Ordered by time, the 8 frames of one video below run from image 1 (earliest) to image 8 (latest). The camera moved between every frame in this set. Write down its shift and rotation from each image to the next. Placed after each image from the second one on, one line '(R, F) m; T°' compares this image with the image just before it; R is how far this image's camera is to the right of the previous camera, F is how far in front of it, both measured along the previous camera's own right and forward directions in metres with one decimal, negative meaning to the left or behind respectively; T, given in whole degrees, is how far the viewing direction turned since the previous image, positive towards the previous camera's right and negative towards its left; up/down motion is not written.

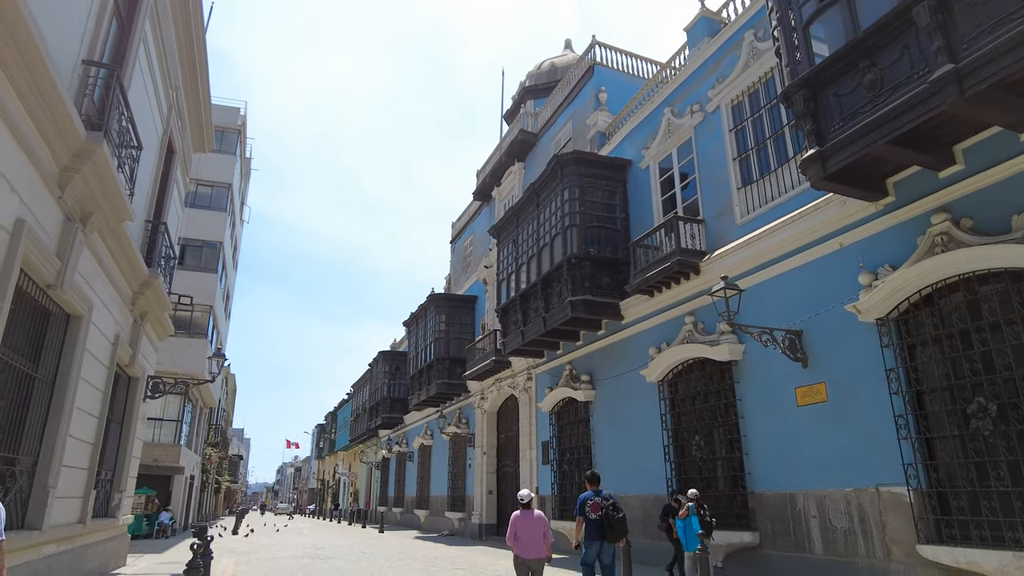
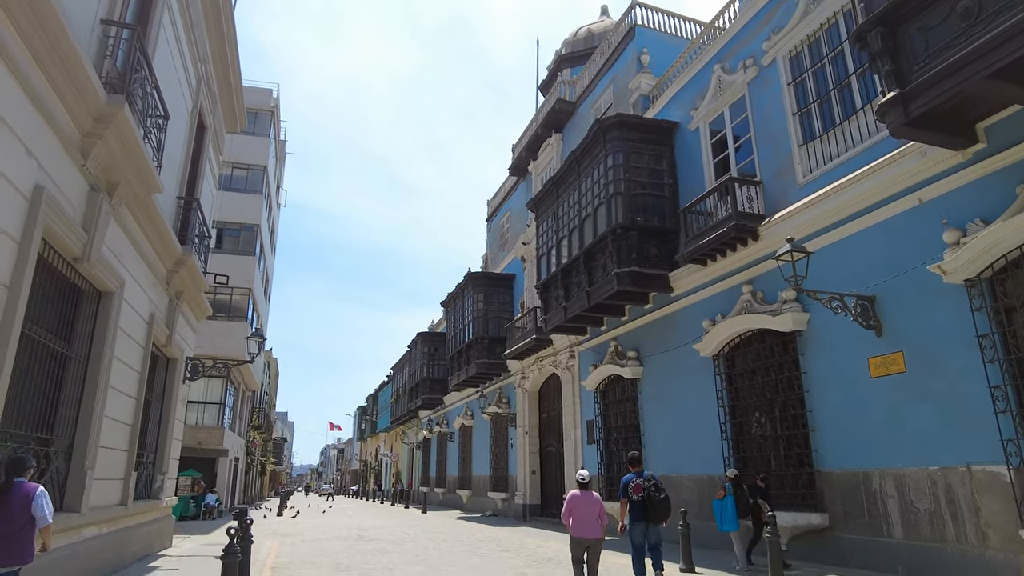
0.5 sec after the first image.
(-0.2, +0.6) m; -3°
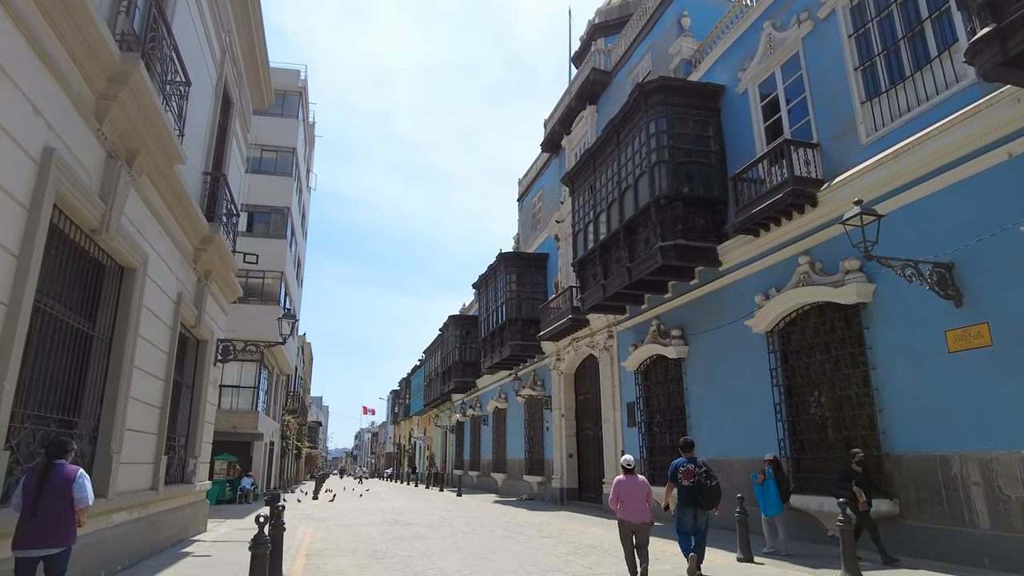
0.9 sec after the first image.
(-0.2, +0.6) m; -3°
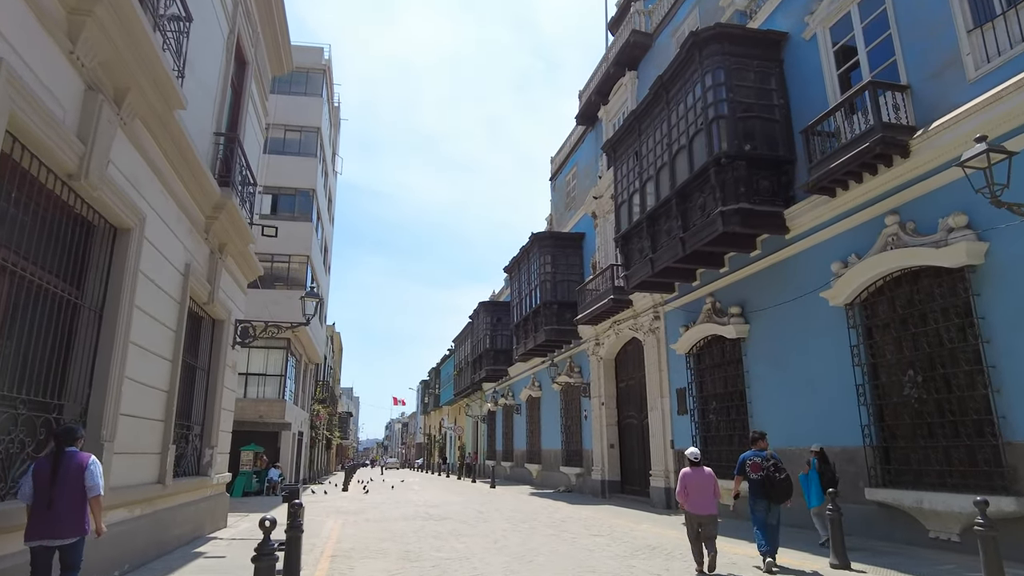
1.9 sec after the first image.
(-0.3, +1.2) m; -2°
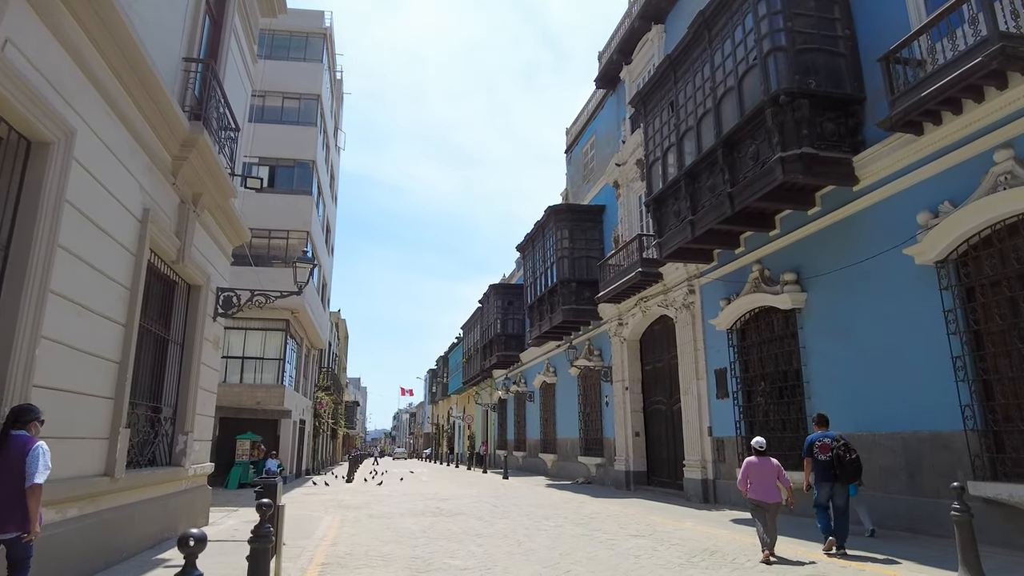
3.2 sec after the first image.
(-0.3, +1.6) m; -1°
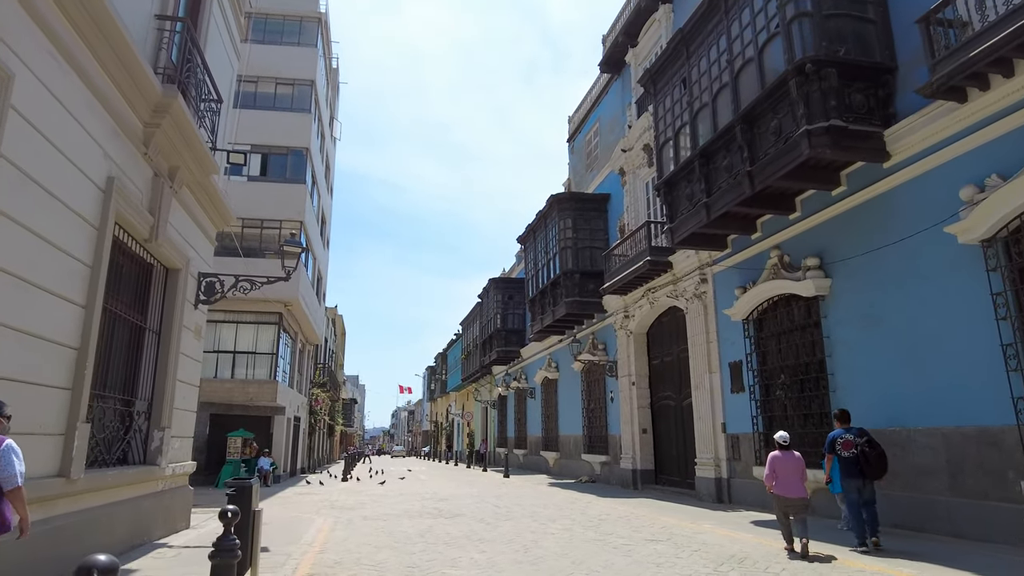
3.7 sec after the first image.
(-0.1, +0.7) m; 0°
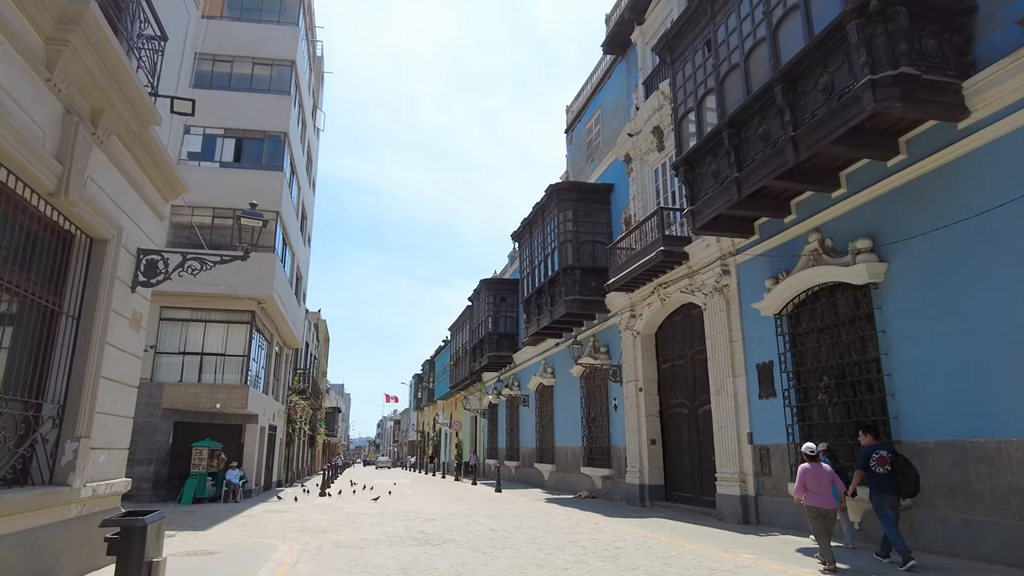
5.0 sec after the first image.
(-0.2, +1.6) m; +1°
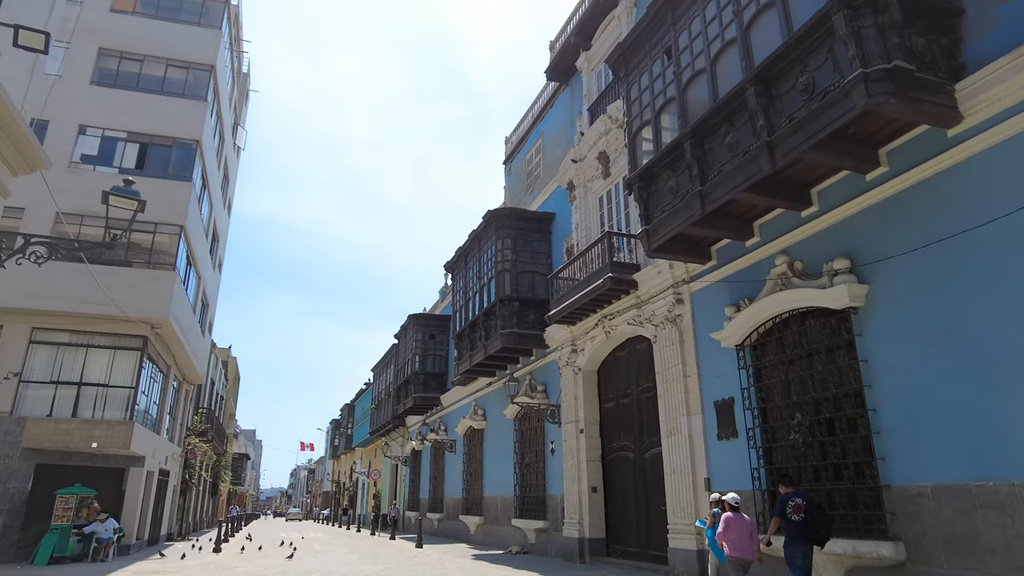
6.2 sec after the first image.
(-0.1, +1.4) m; +6°
